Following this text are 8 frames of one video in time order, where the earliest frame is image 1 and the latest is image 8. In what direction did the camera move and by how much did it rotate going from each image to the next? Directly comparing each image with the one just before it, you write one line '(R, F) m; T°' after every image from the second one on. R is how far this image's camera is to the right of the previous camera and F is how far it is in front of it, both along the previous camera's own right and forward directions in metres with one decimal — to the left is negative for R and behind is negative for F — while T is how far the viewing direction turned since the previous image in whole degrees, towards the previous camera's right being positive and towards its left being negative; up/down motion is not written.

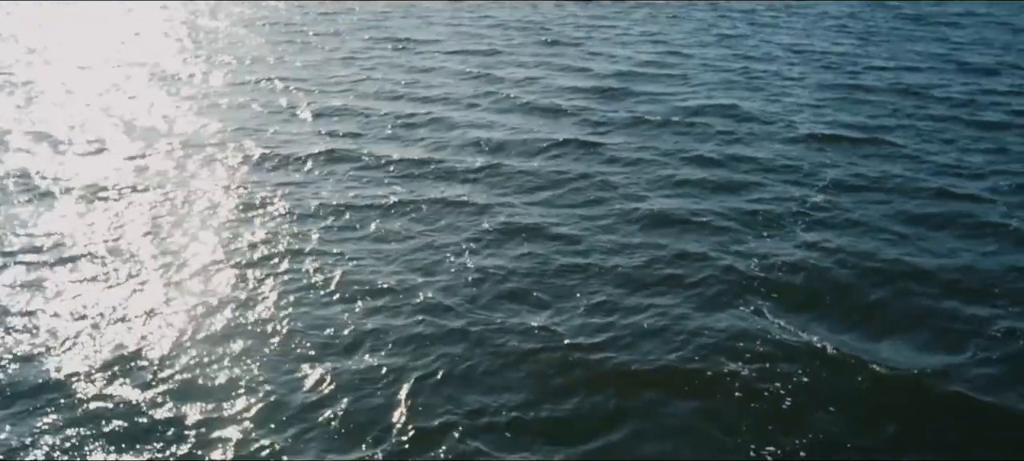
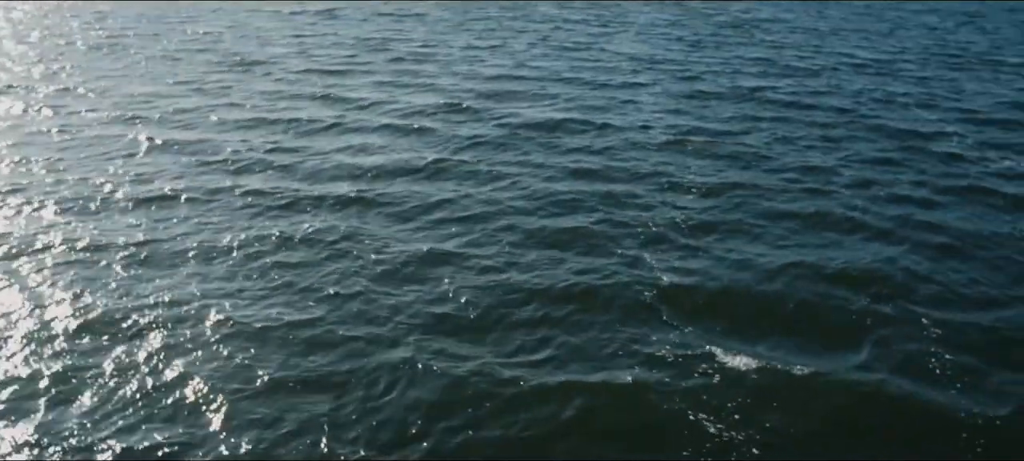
(-0.6, +0.2) m; +11°
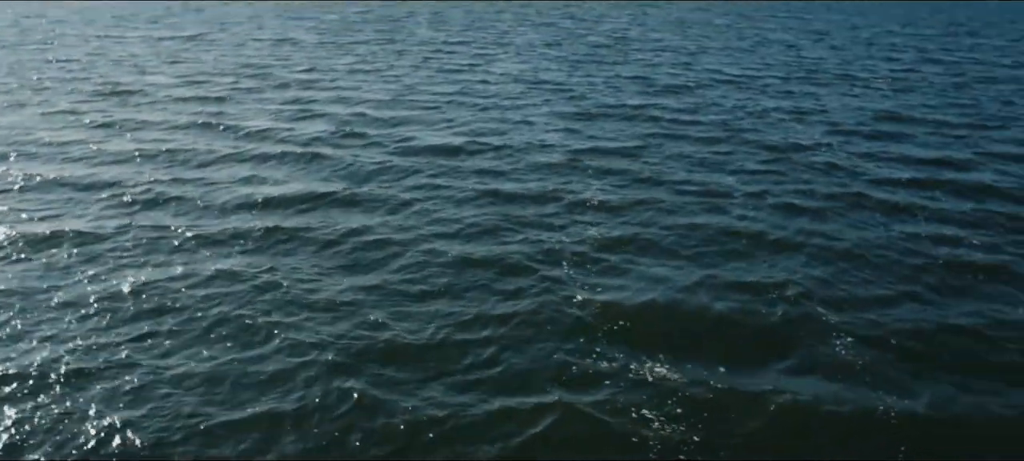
(-0.5, 0.0) m; +8°
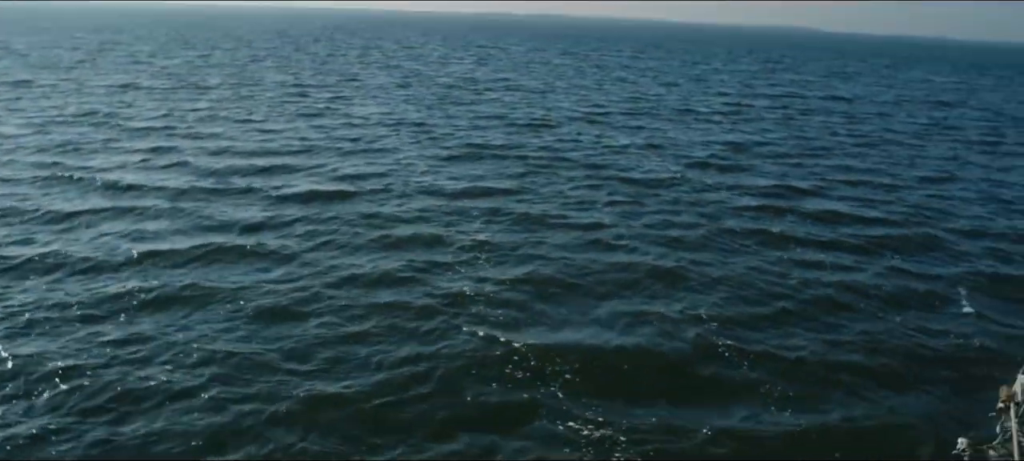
(-0.6, -0.1) m; +10°
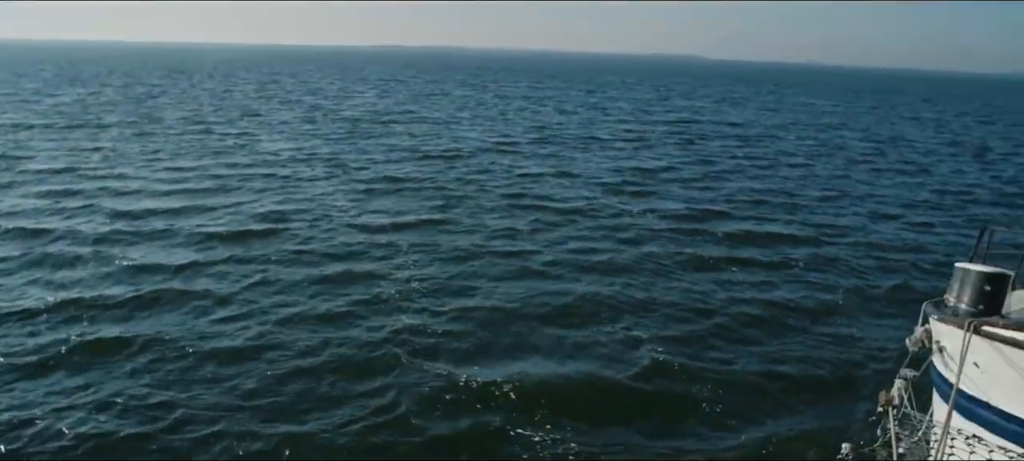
(-0.4, -0.1) m; +7°
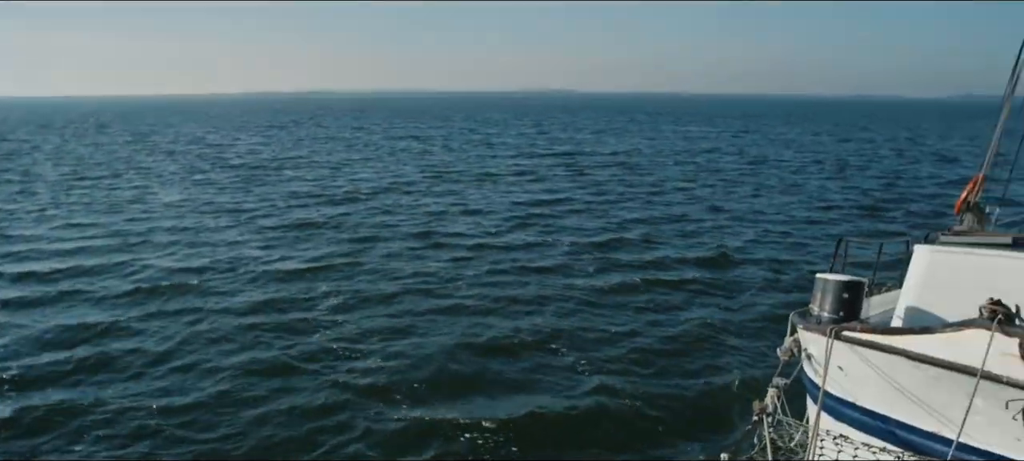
(-0.5, -0.3) m; +8°
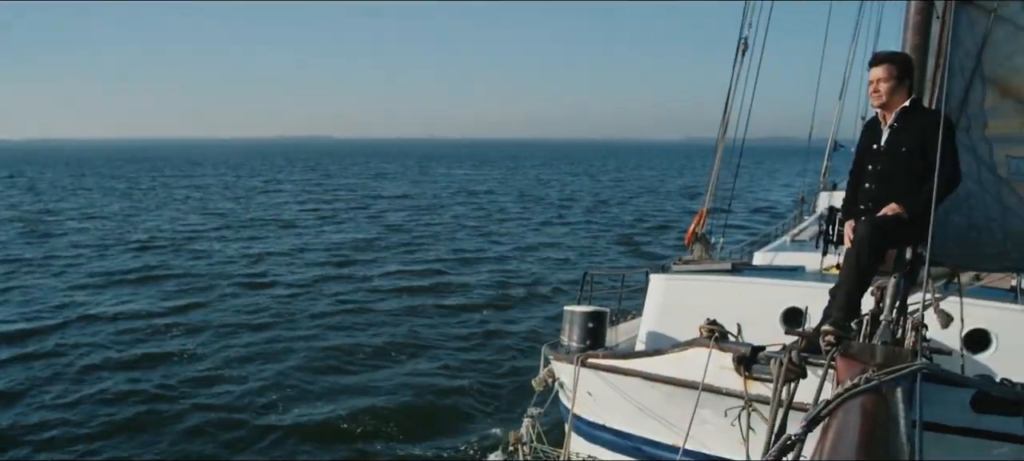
(-0.8, -2.3) m; +15°
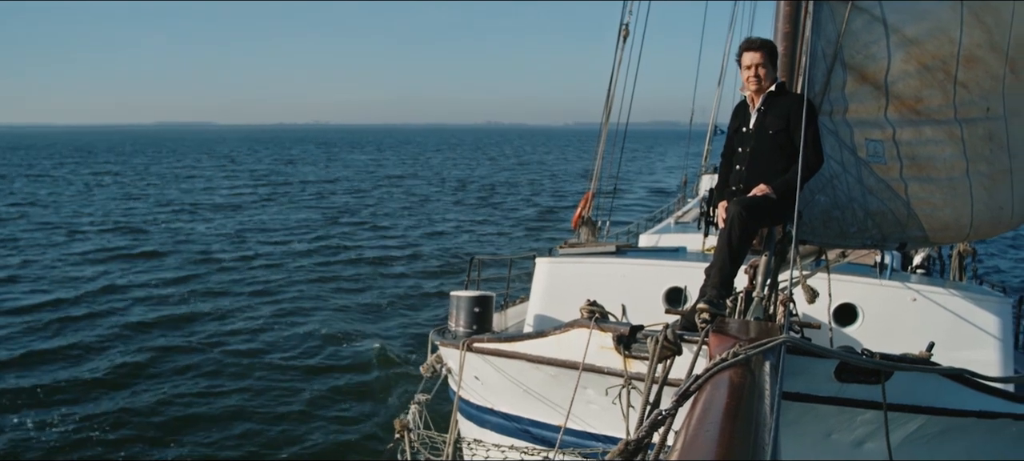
(+1.1, -0.1) m; +7°
